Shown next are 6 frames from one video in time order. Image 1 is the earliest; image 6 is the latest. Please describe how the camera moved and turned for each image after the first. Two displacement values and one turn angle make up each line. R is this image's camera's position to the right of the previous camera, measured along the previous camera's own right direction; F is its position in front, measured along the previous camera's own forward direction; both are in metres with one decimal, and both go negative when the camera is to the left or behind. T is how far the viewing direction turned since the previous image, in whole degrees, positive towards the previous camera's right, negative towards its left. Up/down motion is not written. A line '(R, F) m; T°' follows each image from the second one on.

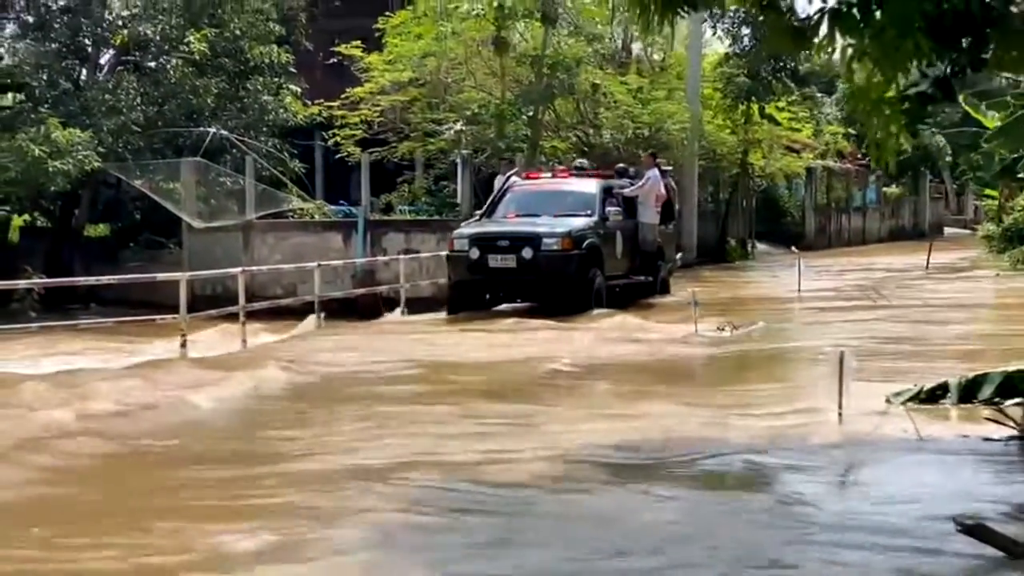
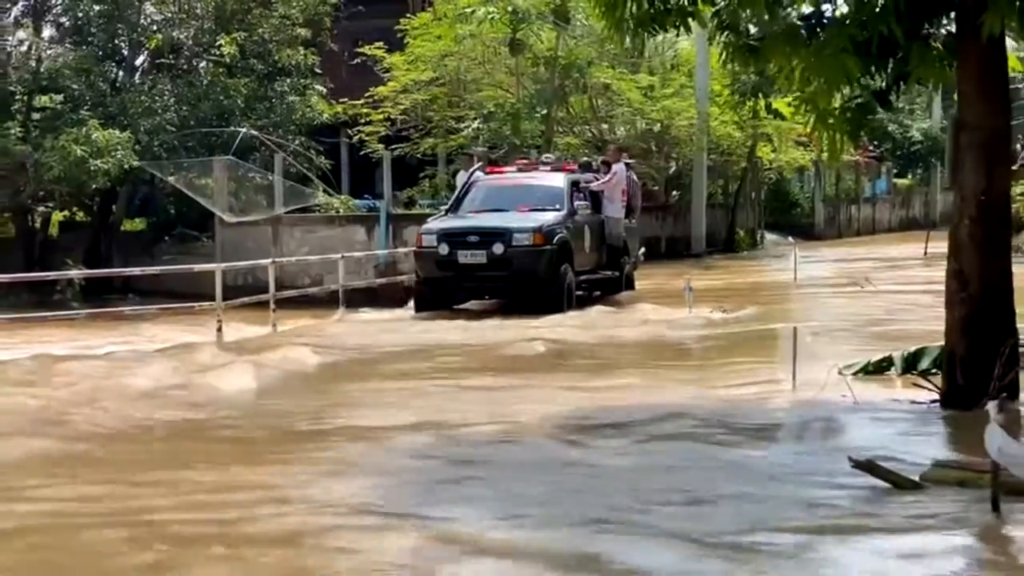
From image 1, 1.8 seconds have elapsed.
(+0.2, -1.1) m; -1°
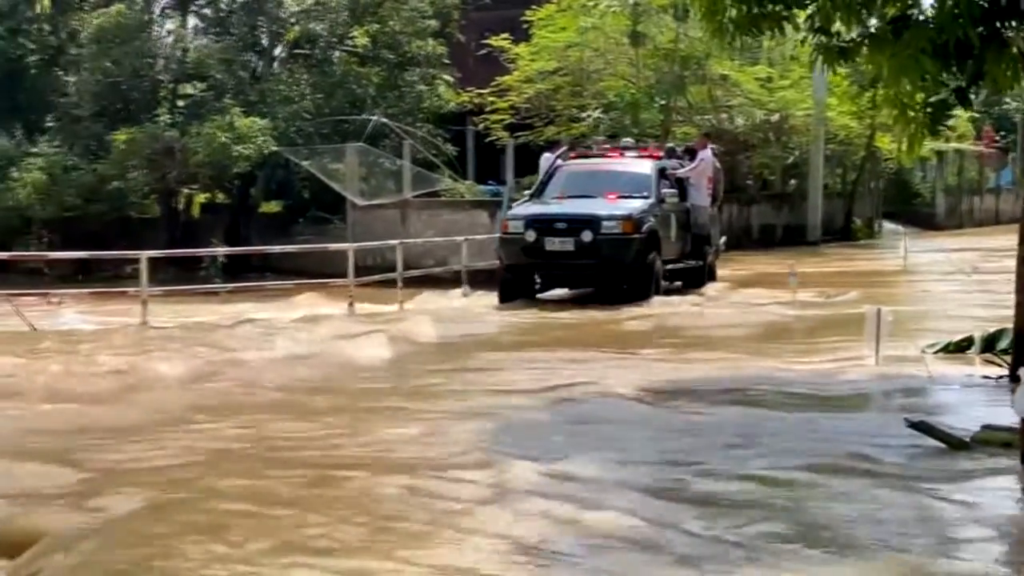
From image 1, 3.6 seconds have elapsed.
(+0.1, -0.9) m; -5°
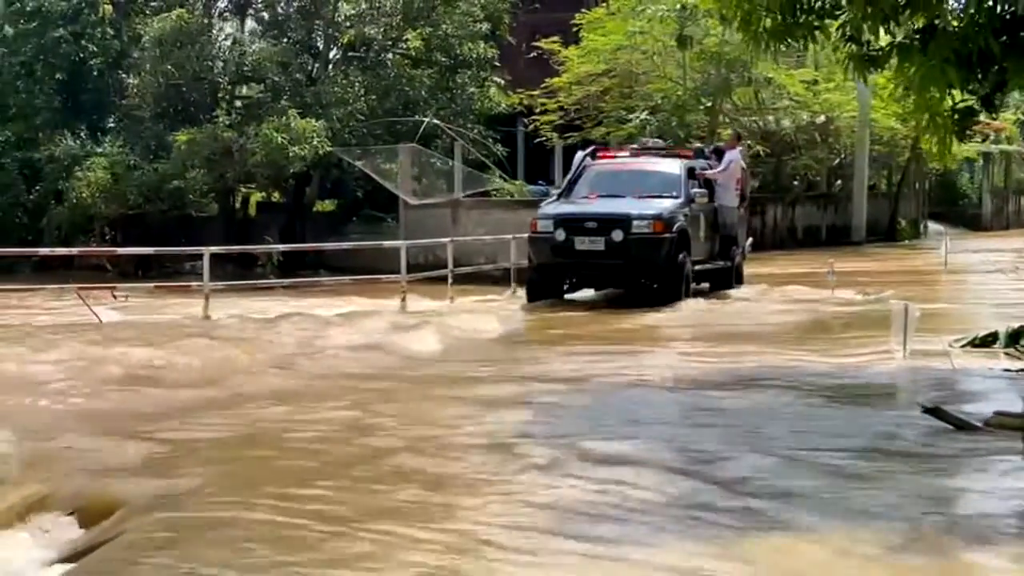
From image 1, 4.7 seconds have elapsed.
(0.0, -0.5) m; -2°
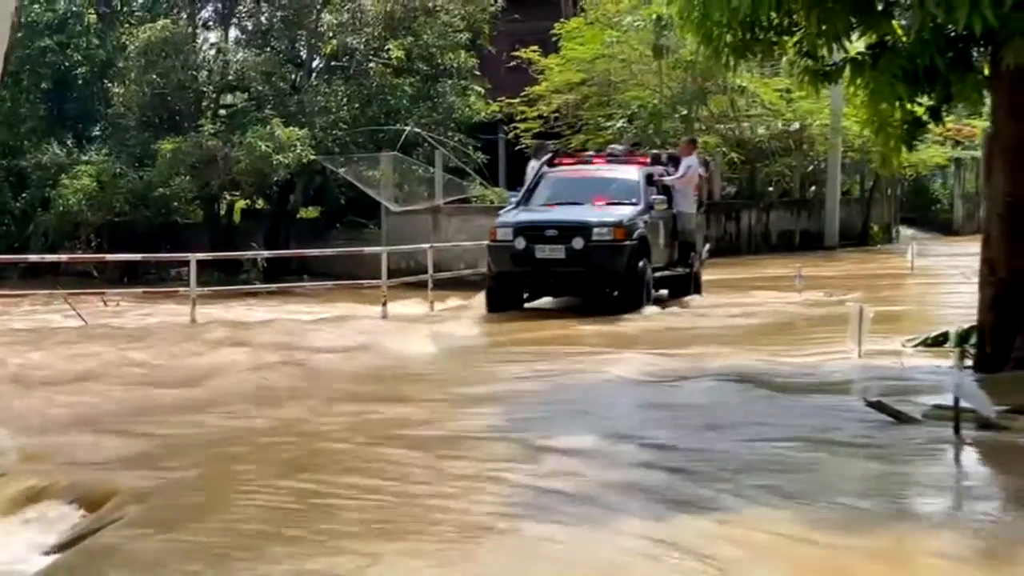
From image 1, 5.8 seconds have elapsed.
(+0.1, -0.5) m; +1°
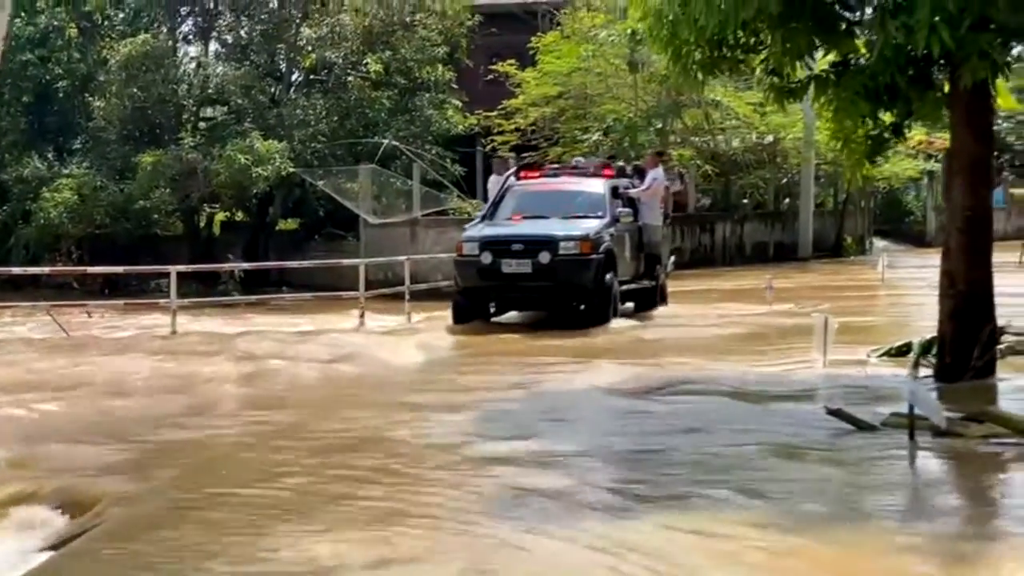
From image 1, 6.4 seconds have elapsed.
(0.0, -0.3) m; +1°
